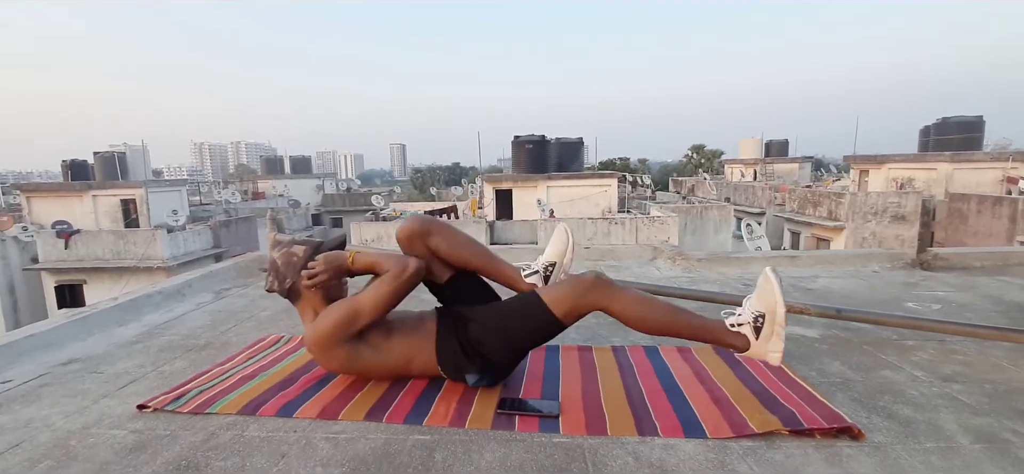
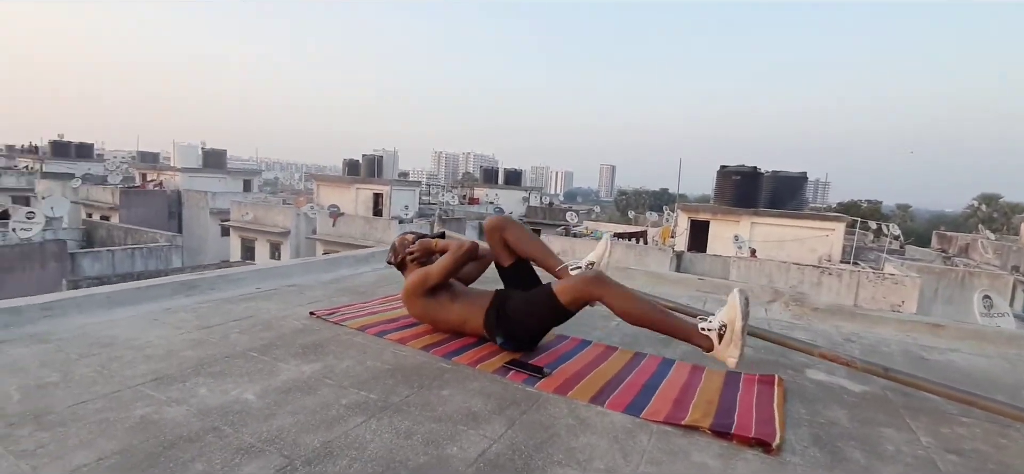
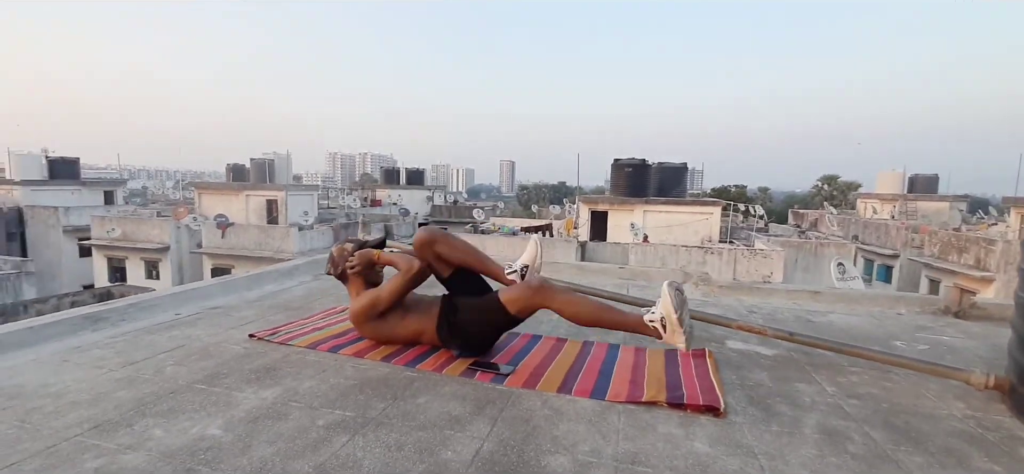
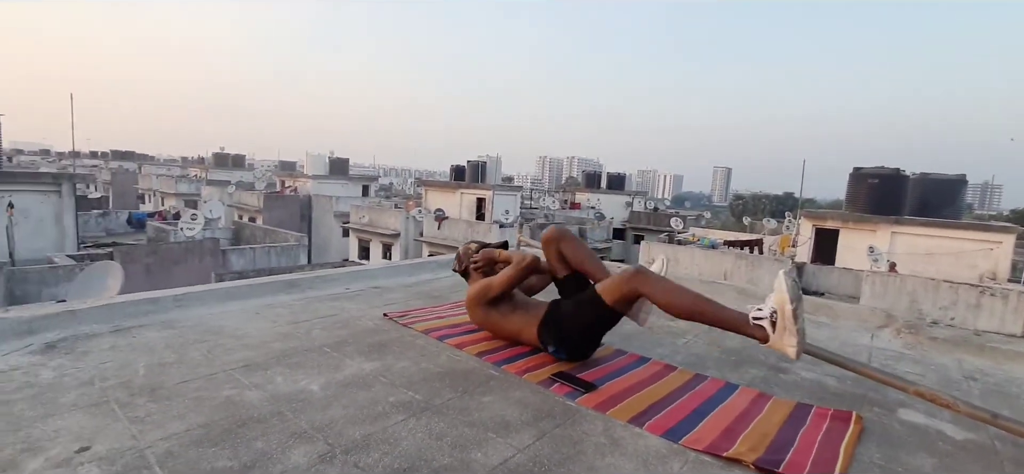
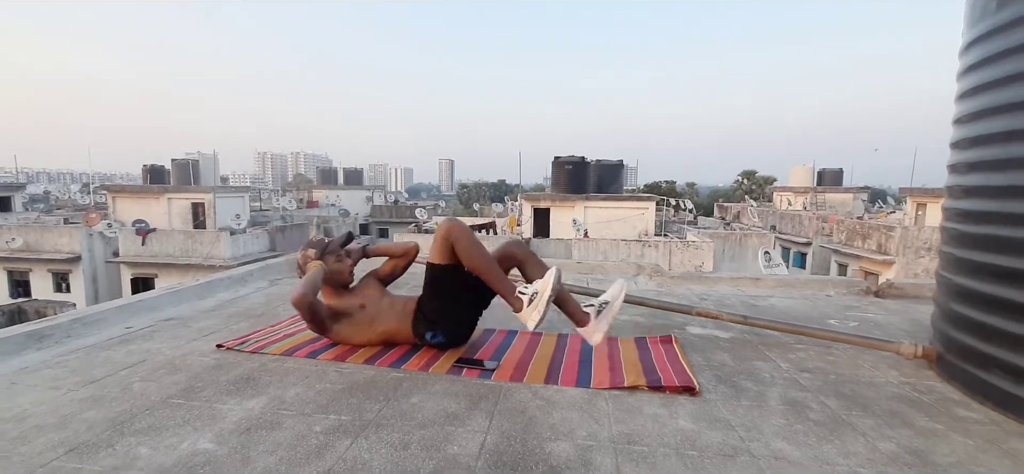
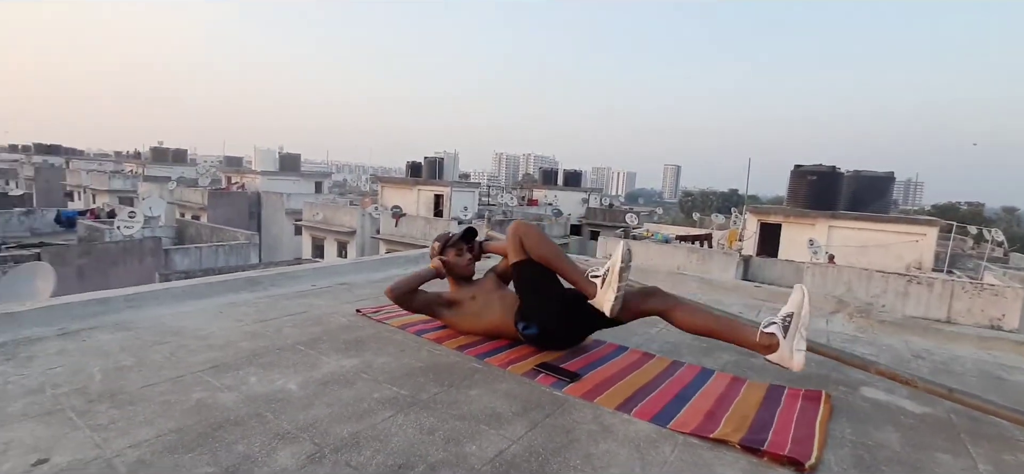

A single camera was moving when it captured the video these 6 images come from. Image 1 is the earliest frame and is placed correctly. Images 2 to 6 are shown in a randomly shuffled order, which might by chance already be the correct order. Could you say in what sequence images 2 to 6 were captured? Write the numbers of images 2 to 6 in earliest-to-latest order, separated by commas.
5, 3, 2, 6, 4
